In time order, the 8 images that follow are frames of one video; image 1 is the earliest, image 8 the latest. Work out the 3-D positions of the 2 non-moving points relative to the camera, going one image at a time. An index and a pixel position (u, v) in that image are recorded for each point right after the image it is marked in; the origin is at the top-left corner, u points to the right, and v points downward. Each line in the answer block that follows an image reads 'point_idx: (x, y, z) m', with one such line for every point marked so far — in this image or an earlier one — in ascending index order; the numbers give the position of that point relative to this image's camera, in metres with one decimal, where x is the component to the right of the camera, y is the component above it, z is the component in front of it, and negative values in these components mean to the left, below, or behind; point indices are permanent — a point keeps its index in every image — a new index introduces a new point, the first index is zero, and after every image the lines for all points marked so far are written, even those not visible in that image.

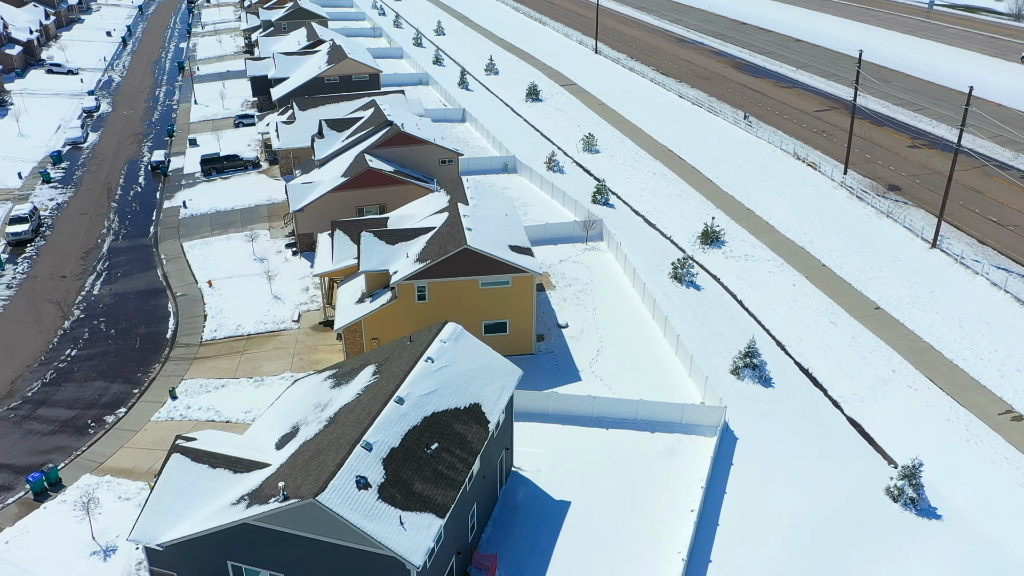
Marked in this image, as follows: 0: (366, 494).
0: (-3.3, -4.6, +18.7) m
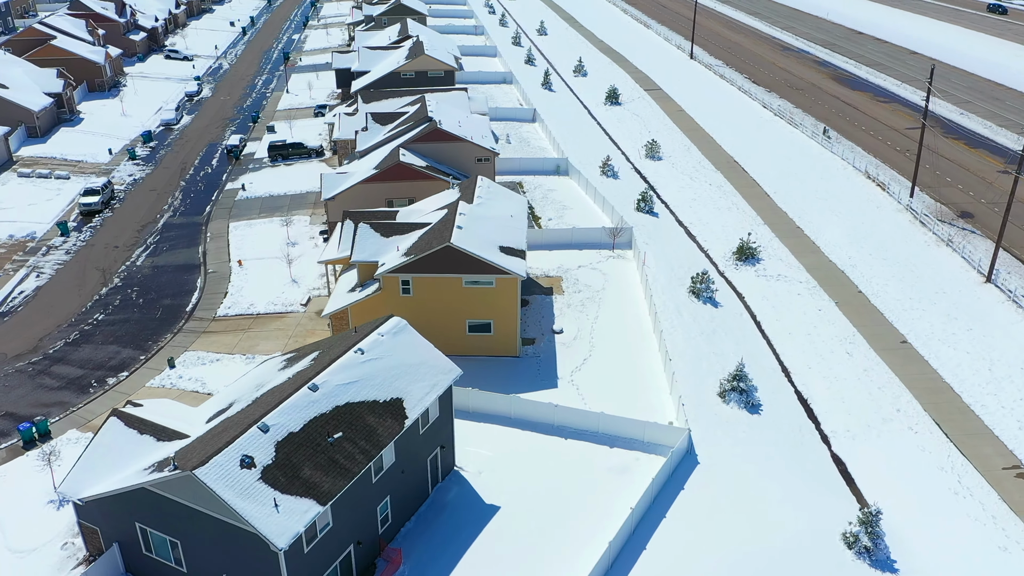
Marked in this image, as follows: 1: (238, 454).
0: (-6.1, -4.3, +19.4) m
1: (-6.4, -3.9, +19.6) m
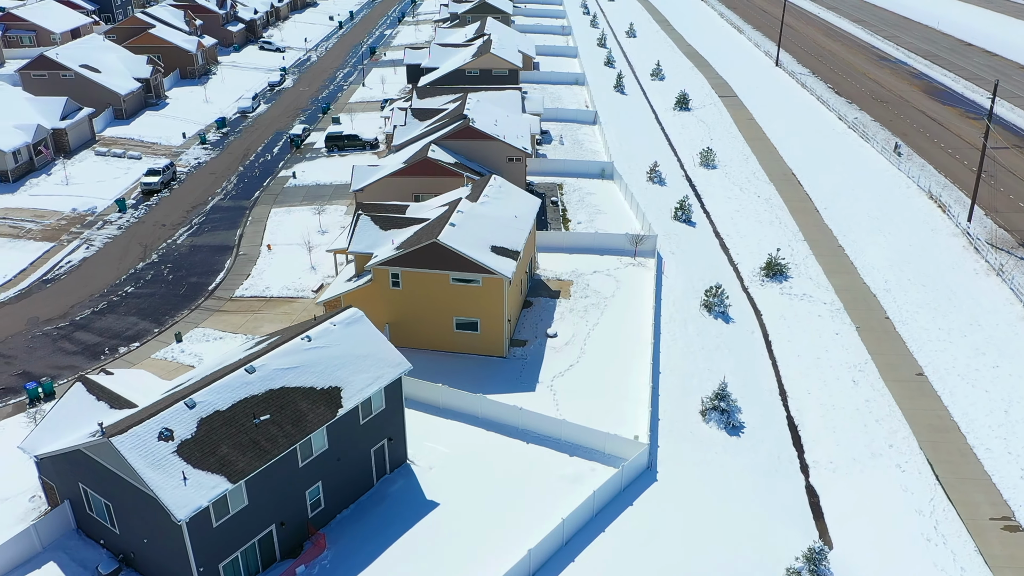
0: (-8.5, -3.8, +20.3) m
1: (-8.7, -3.4, +20.6) m
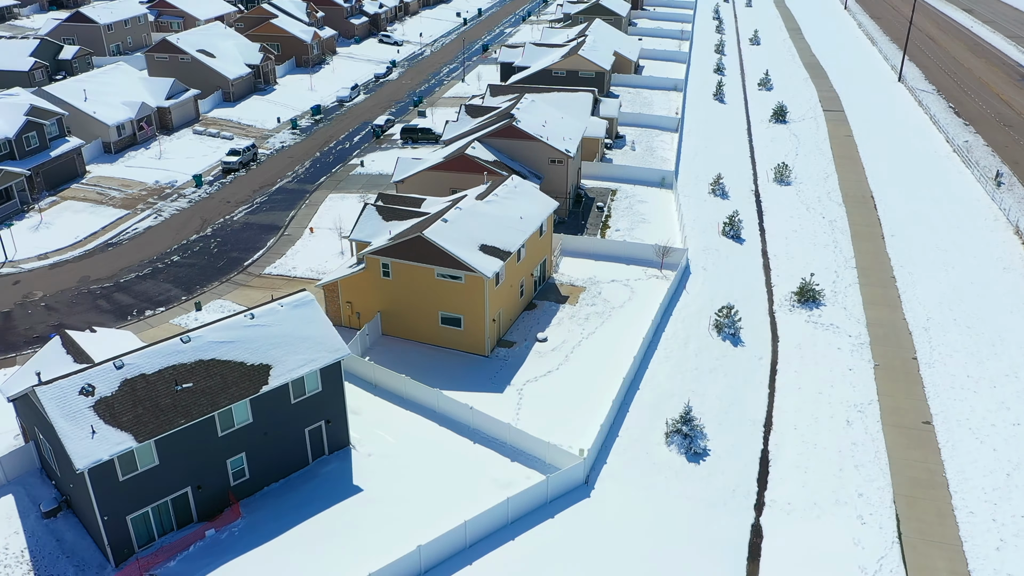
0: (-11.3, -2.9, +22.0) m
1: (-11.4, -2.5, +22.3) m
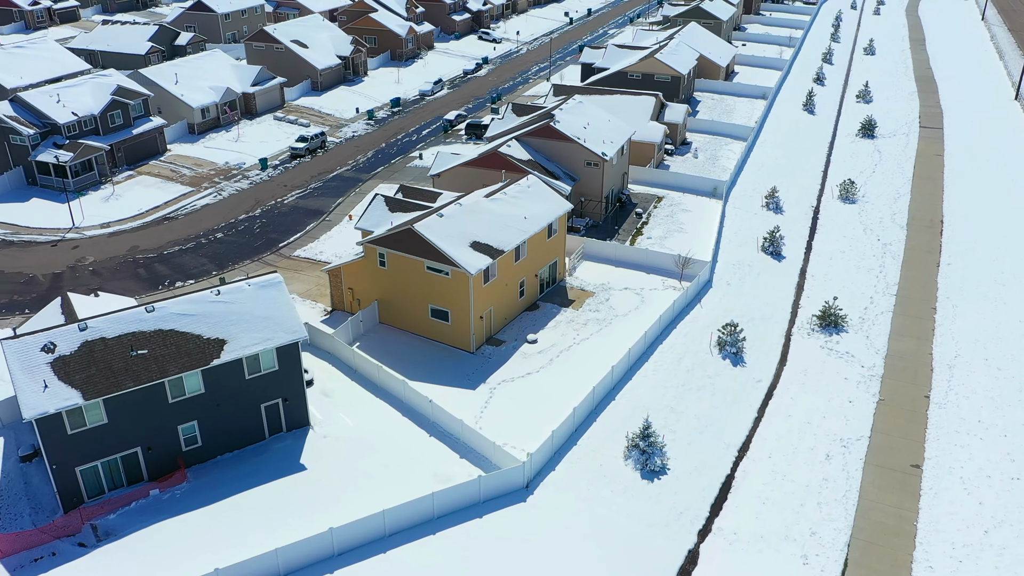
0: (-13.4, -1.9, +23.9) m
1: (-13.5, -1.5, +24.2) m
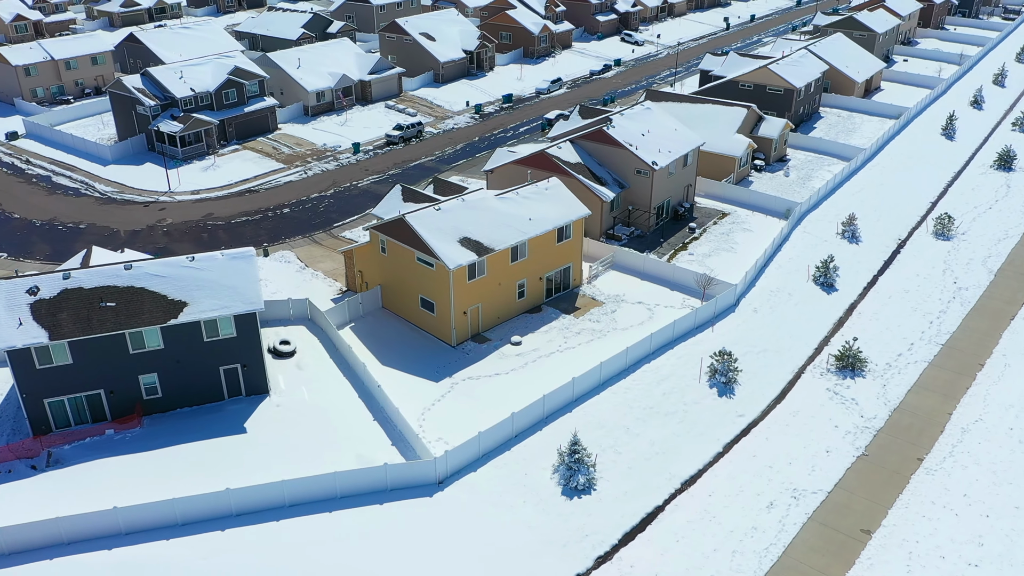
0: (-15.7, -0.3, +27.0) m
1: (-15.7, +0.1, +27.3) m
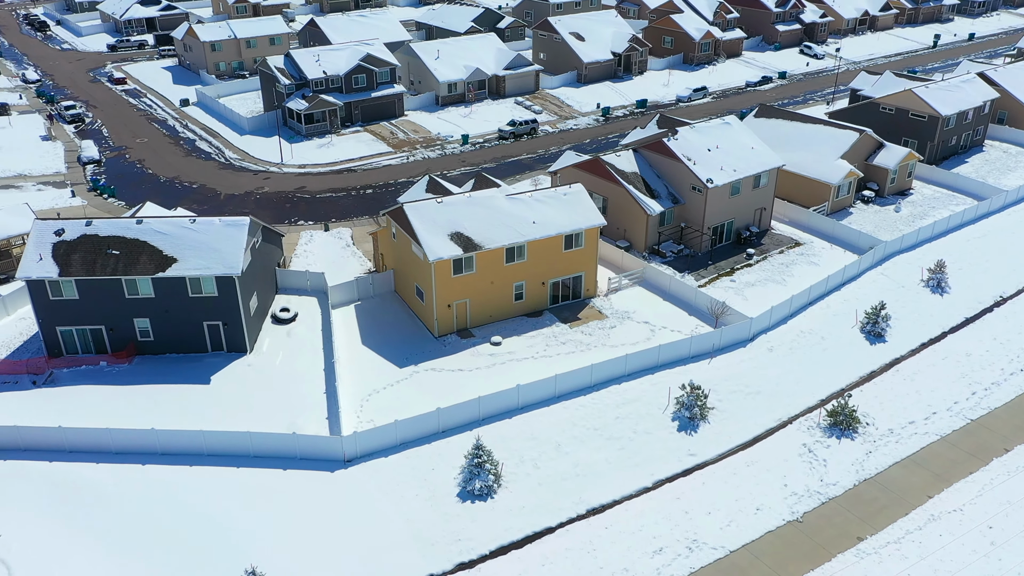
0: (-17.2, +1.9, +31.3) m
1: (-17.0, +2.3, +31.6) m
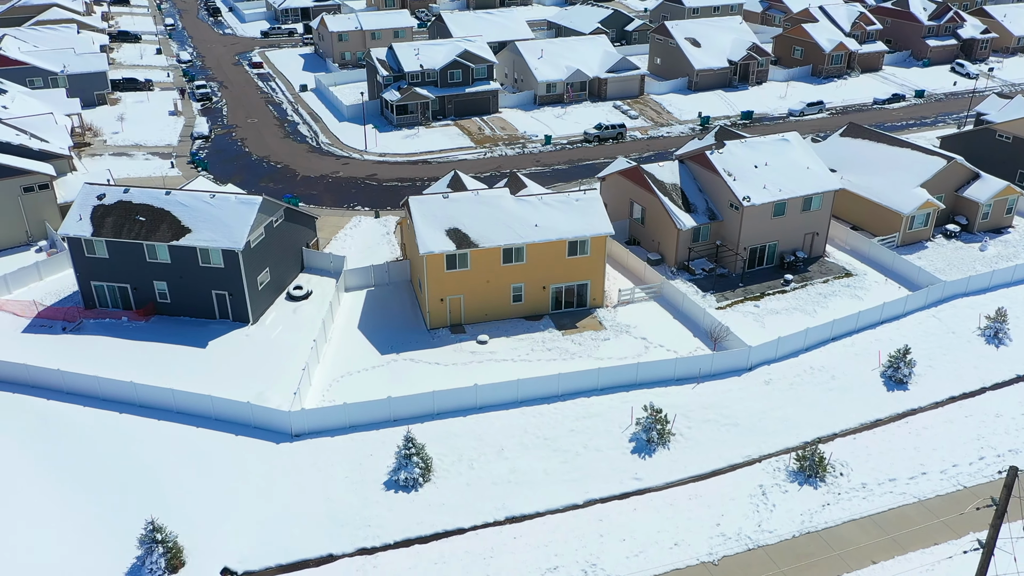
0: (-17.3, +3.7, +34.7) m
1: (-17.0, +4.0, +34.9) m
